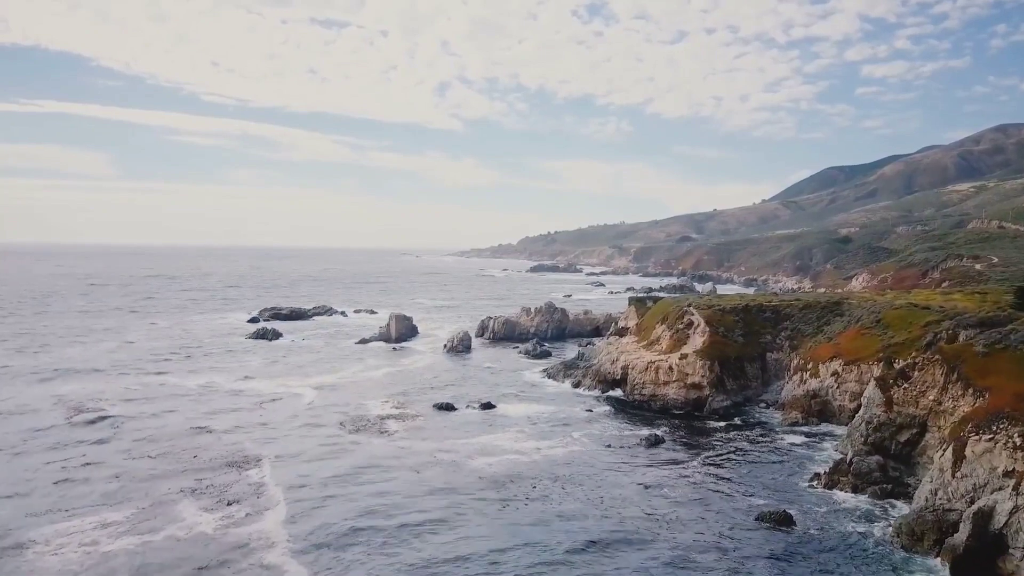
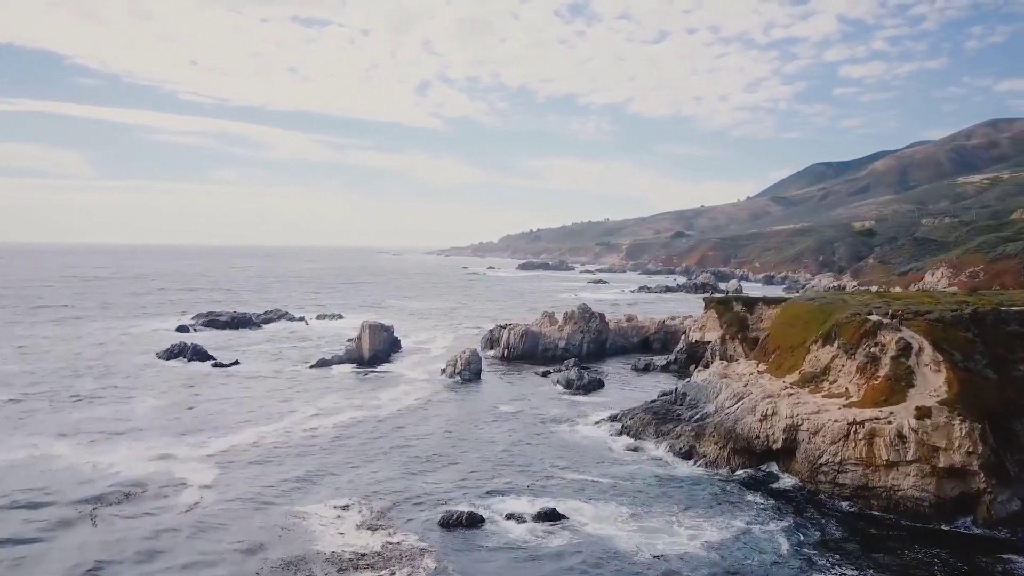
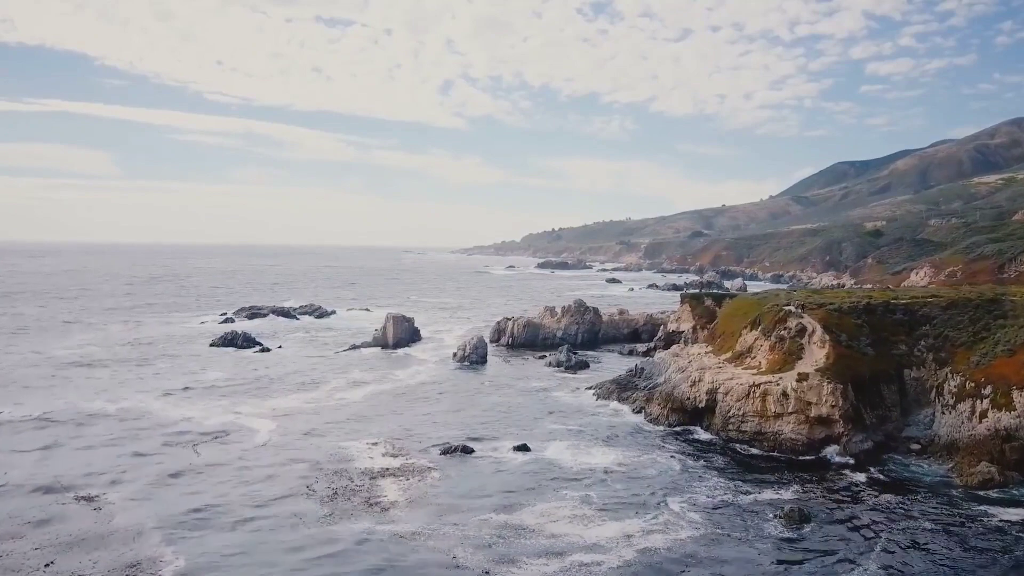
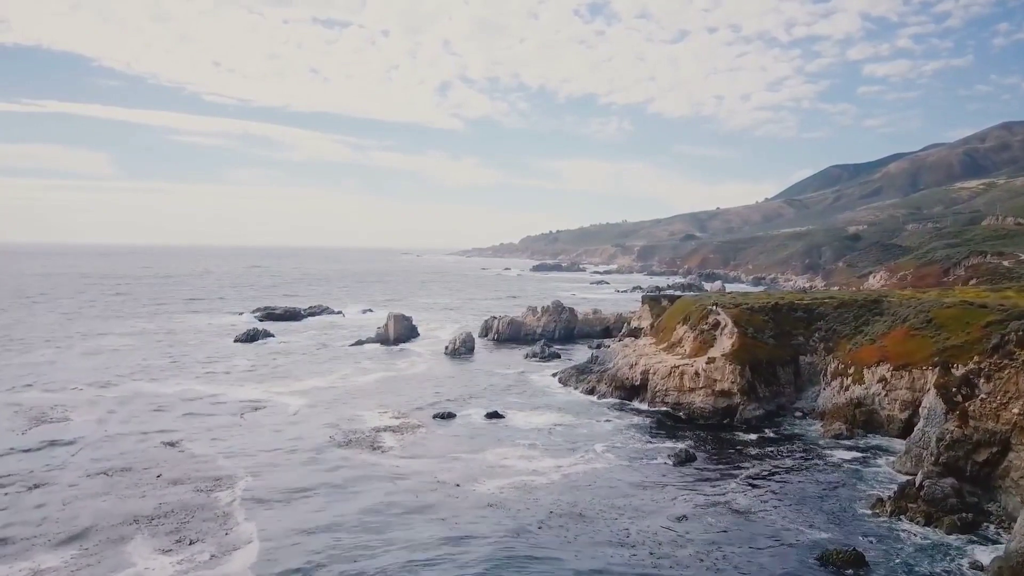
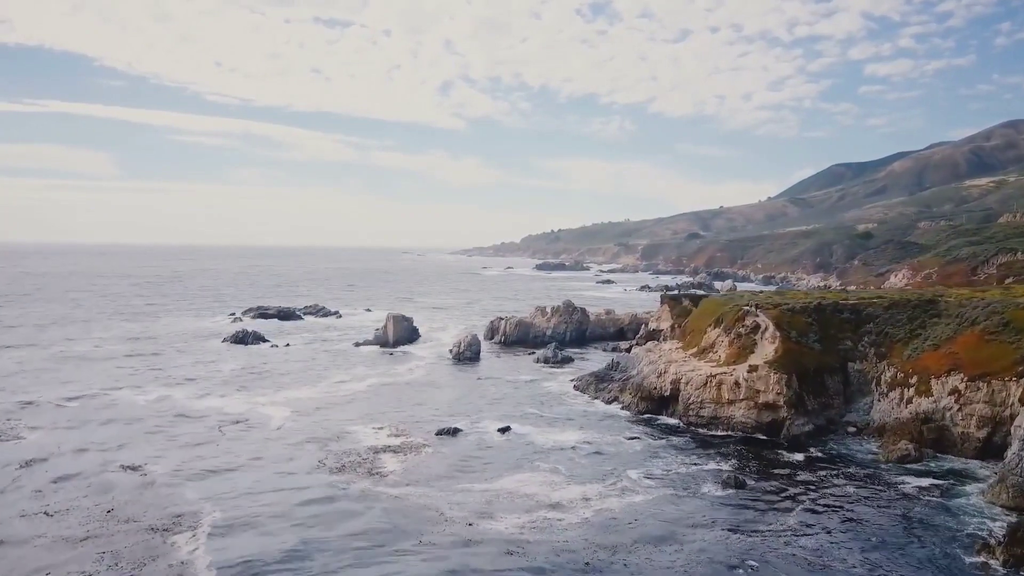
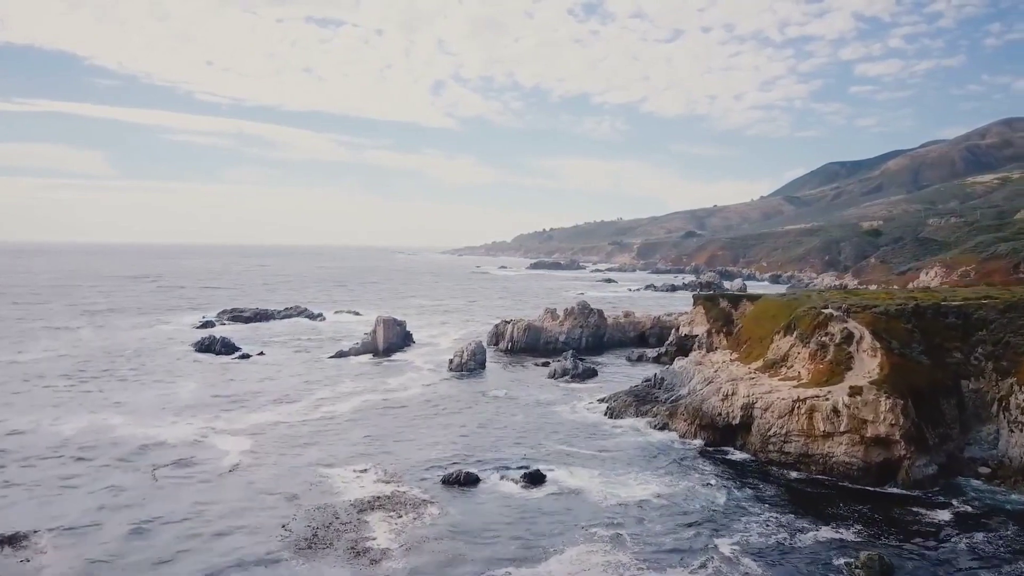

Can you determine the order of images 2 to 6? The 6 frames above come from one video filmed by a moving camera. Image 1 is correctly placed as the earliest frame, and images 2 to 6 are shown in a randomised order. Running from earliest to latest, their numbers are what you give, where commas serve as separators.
4, 5, 3, 6, 2
